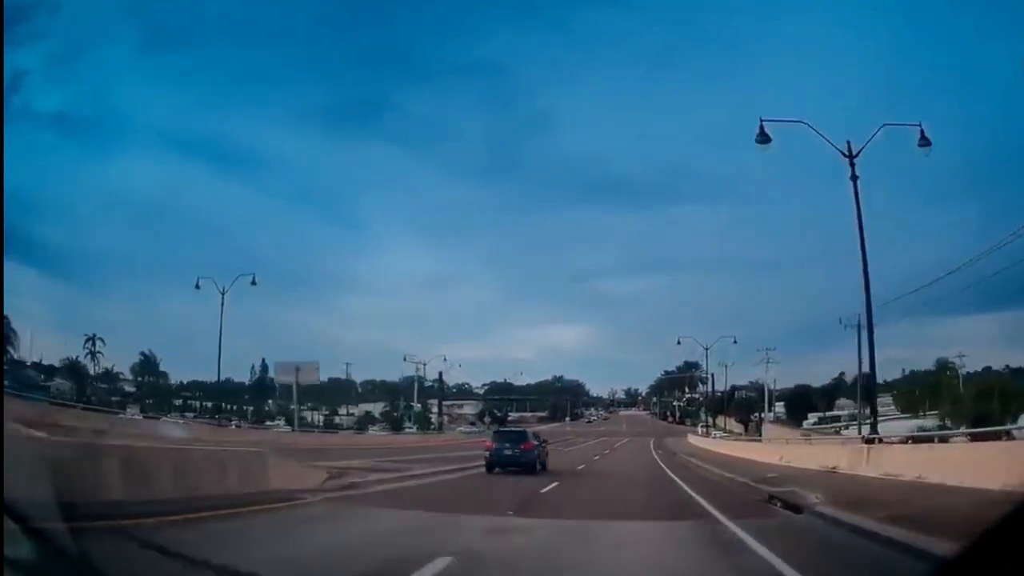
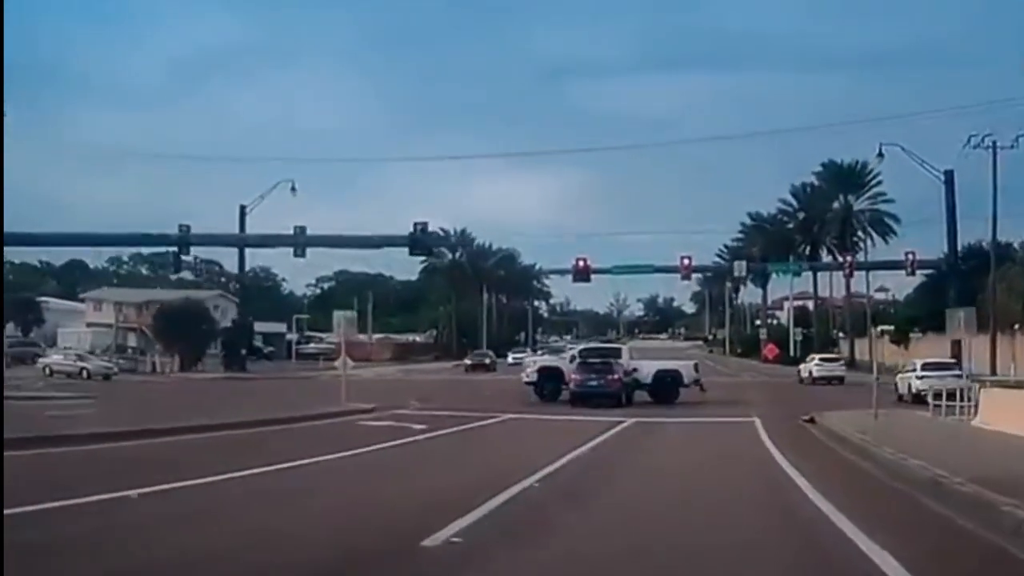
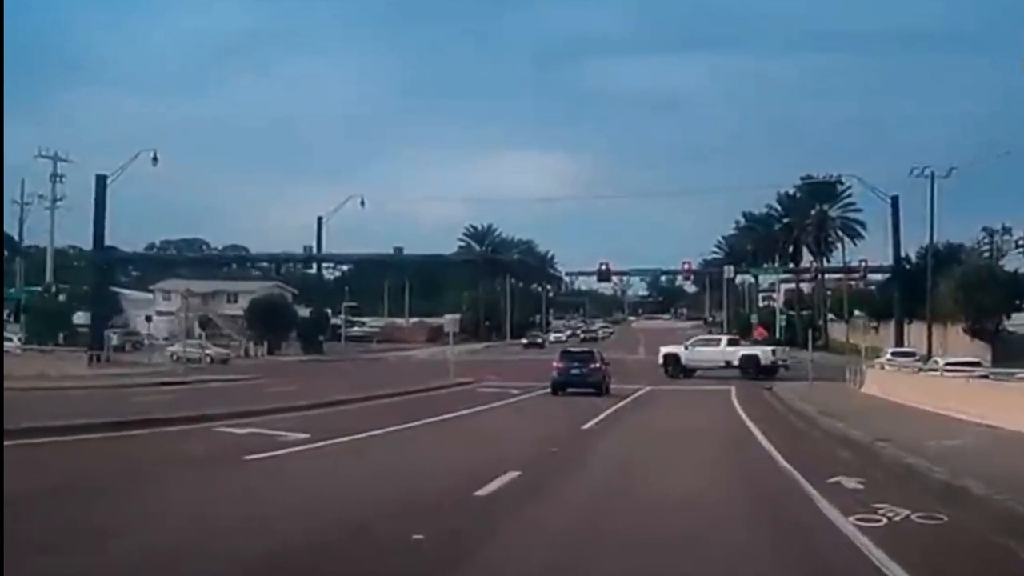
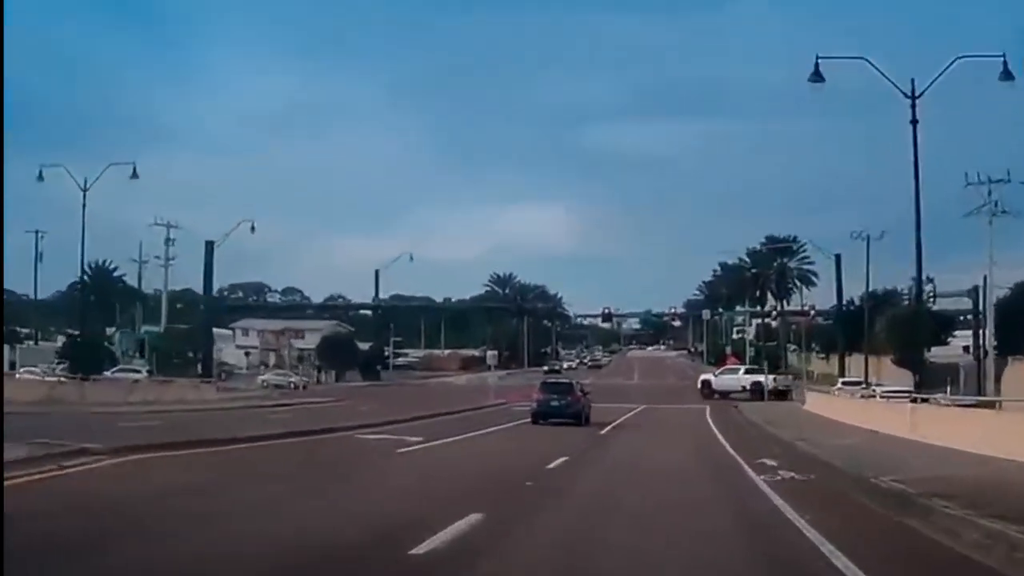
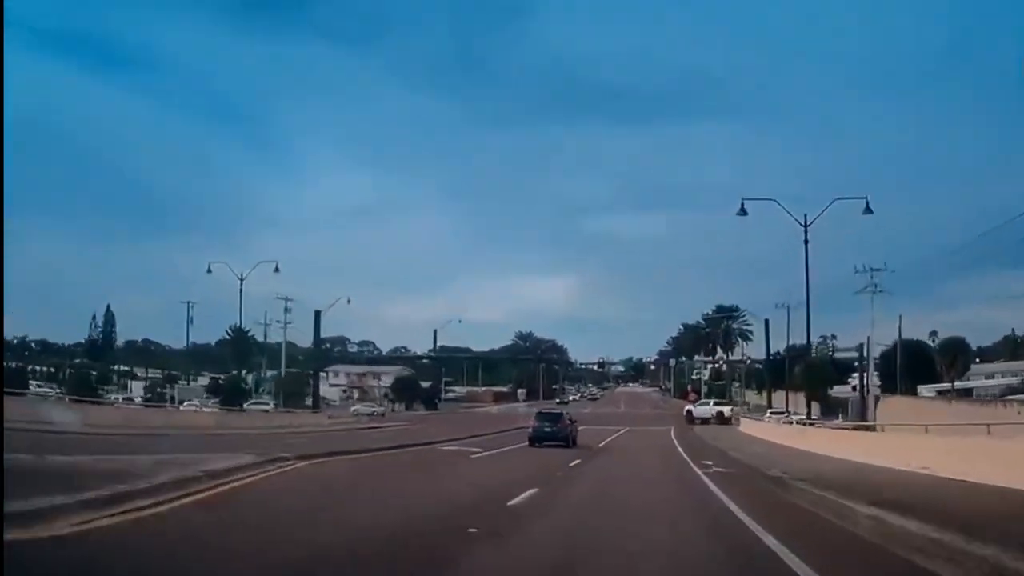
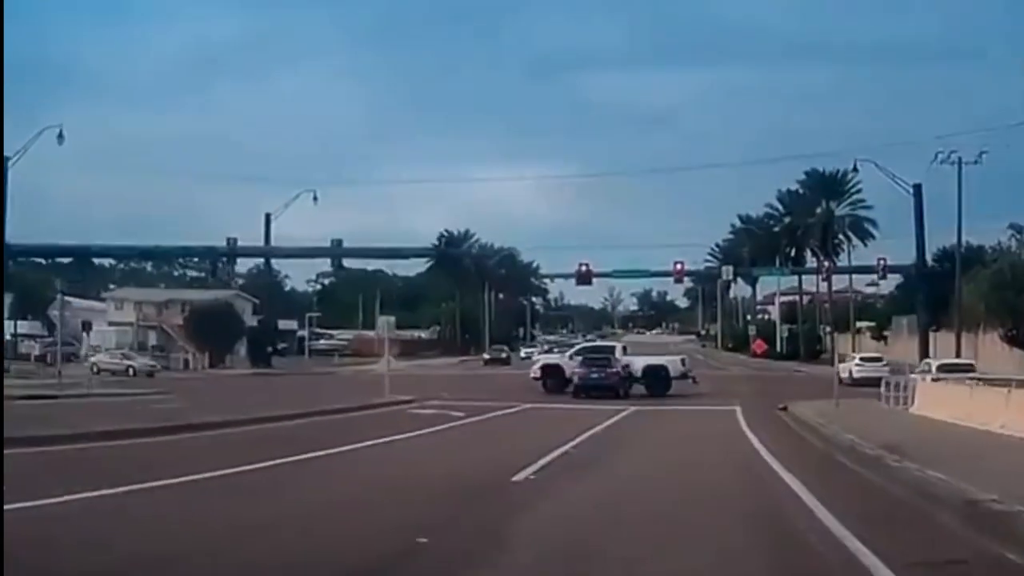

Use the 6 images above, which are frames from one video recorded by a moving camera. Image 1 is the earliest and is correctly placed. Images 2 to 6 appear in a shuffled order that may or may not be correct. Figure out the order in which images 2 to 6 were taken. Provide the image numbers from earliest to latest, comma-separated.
5, 4, 3, 6, 2
